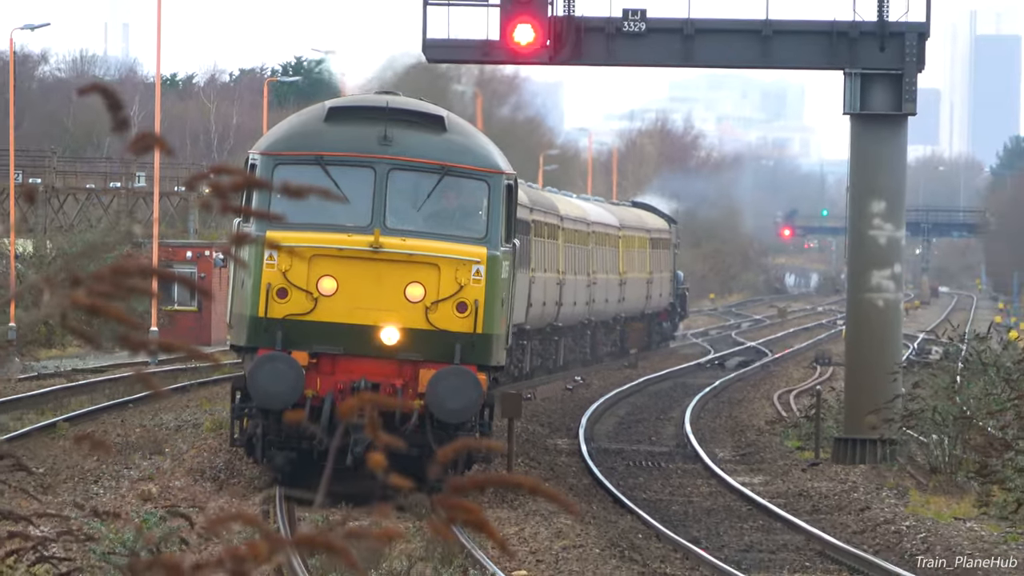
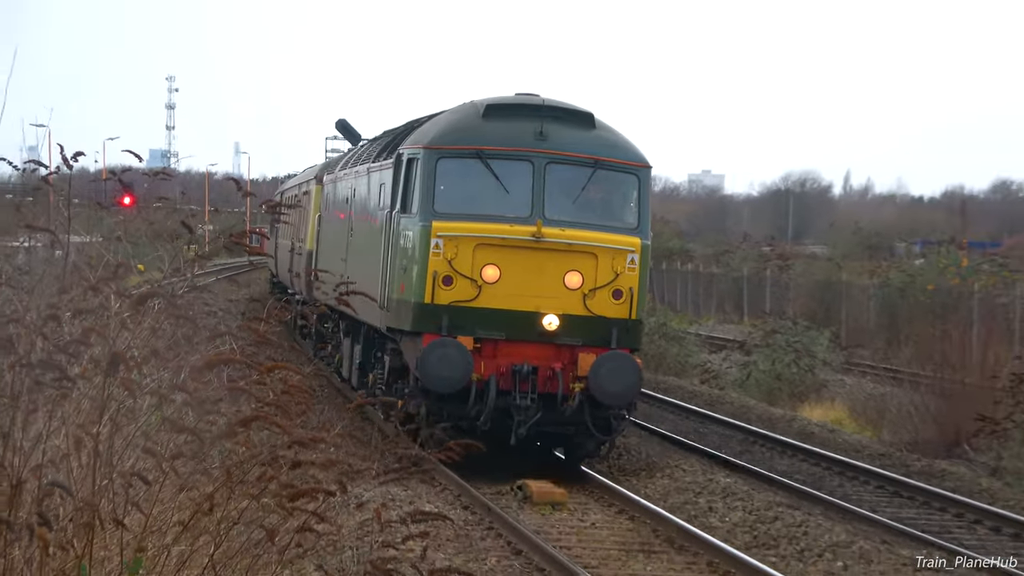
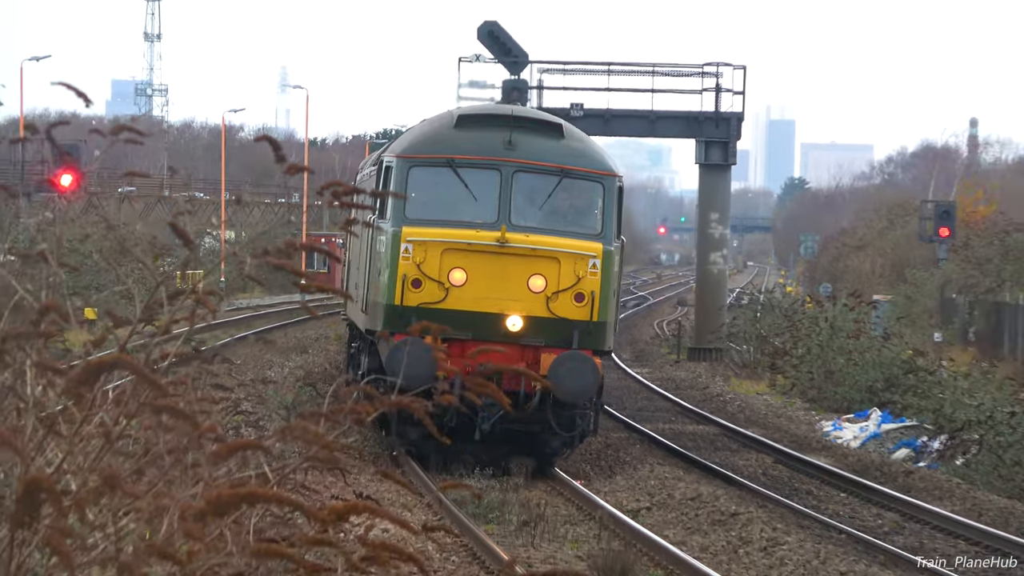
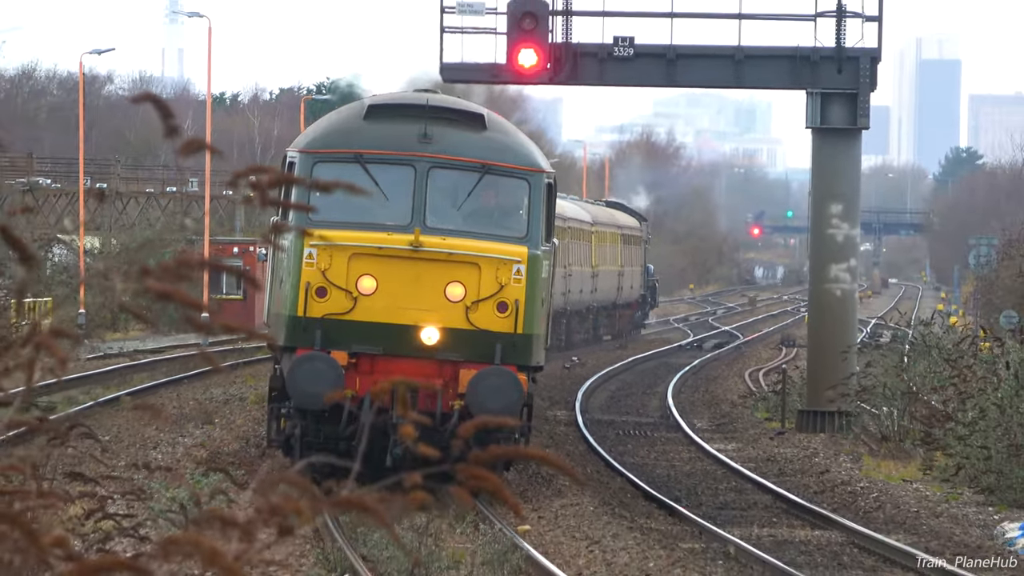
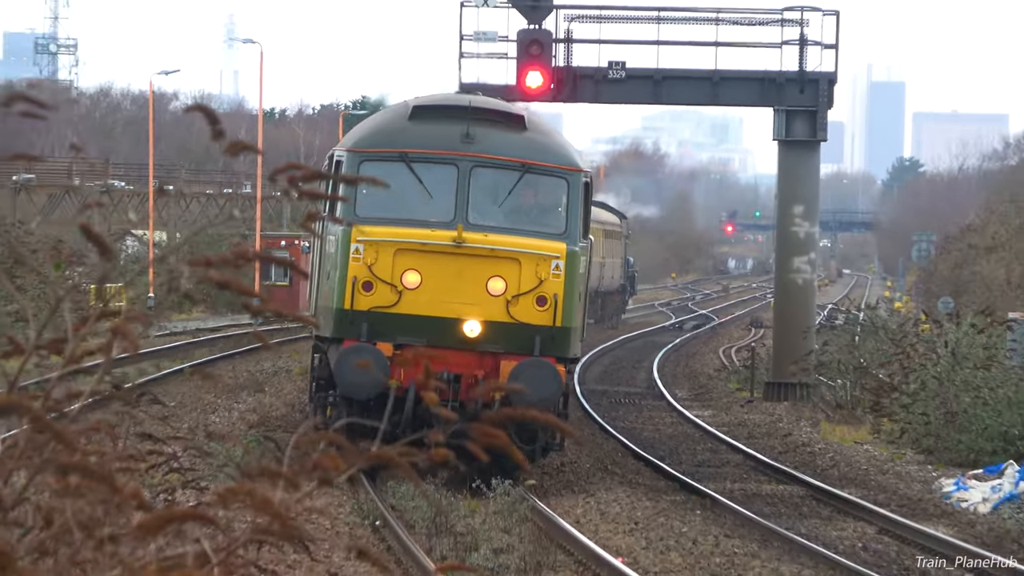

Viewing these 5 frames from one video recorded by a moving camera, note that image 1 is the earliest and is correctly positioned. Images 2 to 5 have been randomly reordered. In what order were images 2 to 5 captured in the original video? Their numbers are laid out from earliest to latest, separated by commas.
4, 5, 3, 2
